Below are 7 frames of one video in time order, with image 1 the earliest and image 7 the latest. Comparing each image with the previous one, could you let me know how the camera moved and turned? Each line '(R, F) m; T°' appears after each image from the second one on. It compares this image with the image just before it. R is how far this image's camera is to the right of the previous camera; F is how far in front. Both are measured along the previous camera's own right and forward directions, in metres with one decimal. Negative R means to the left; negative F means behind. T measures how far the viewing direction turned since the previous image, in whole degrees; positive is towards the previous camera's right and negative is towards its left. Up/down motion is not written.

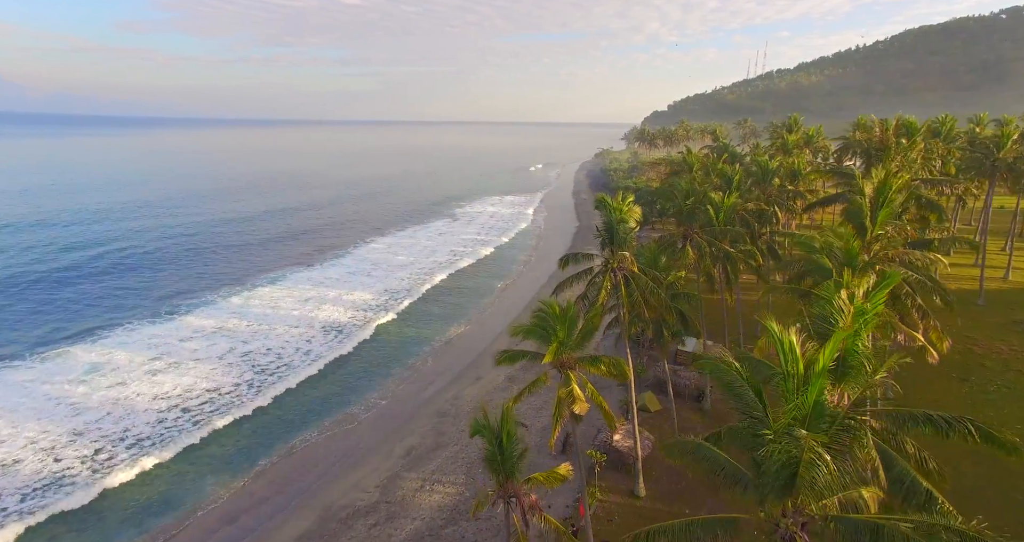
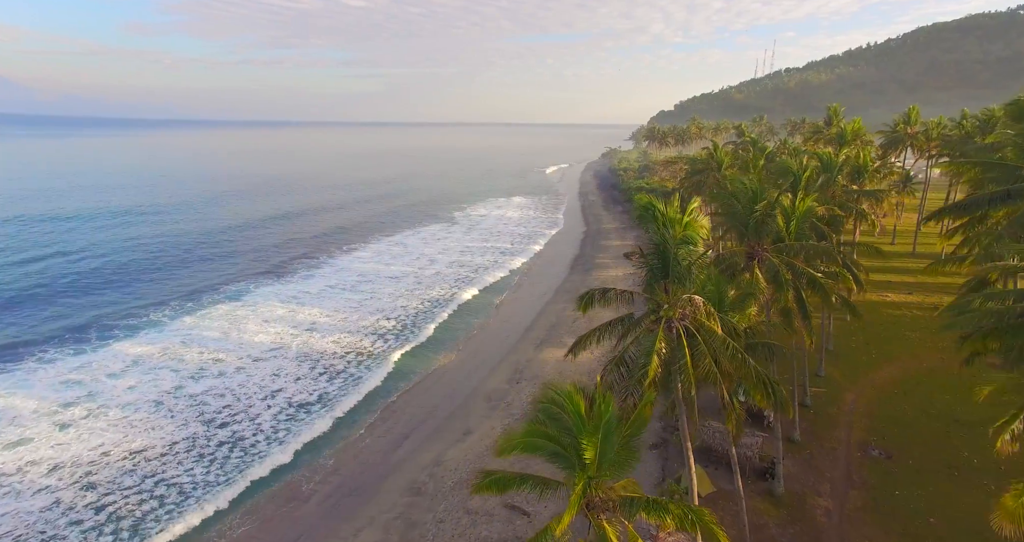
(+0.2, +5.6) m; 0°
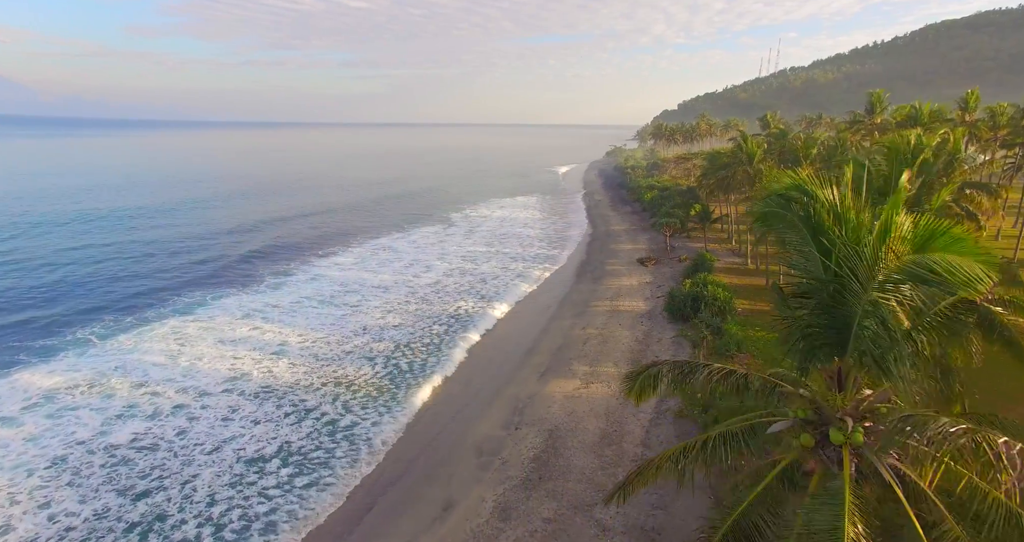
(+0.2, +5.1) m; 0°
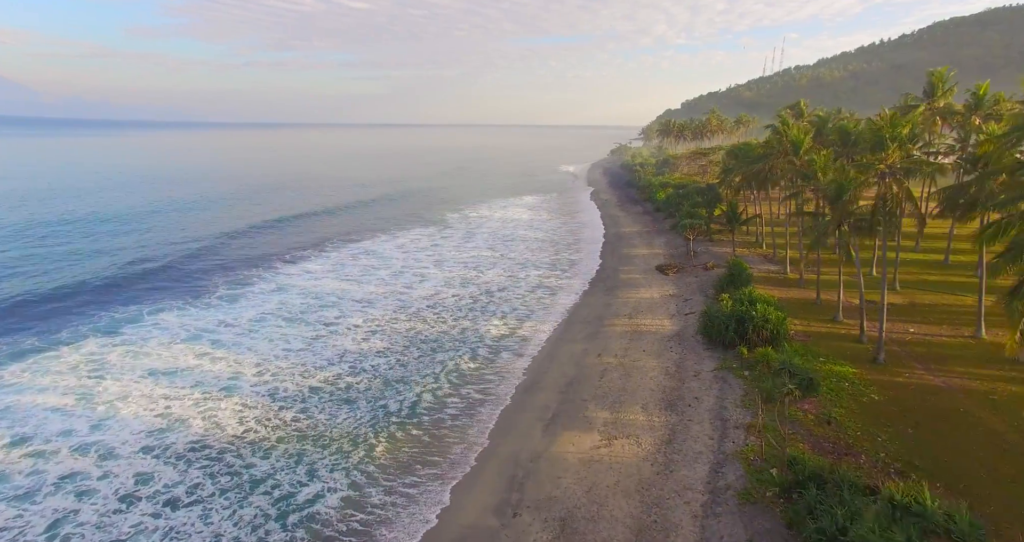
(+0.1, +5.5) m; 0°
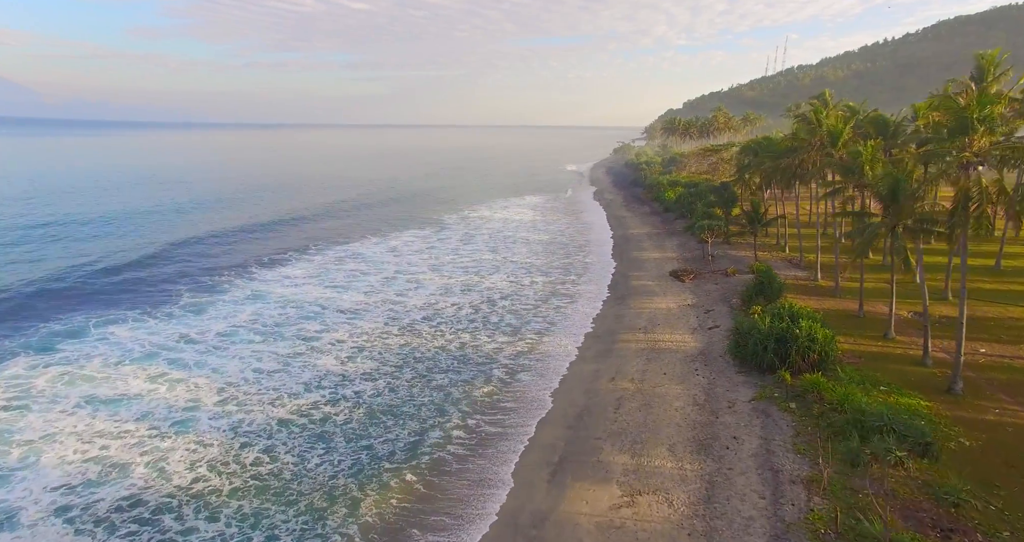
(+0.1, +3.4) m; 0°
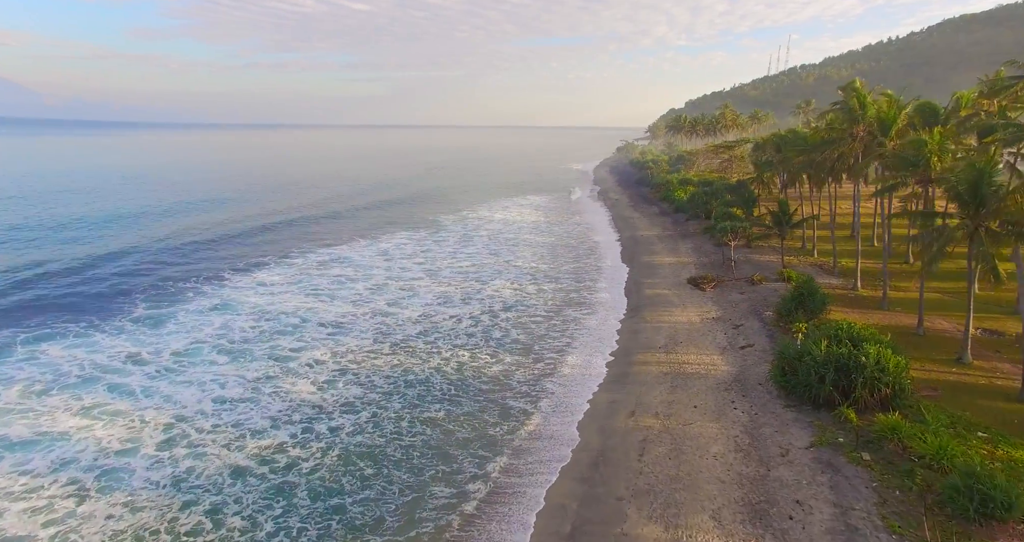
(0.0, +3.4) m; 0°
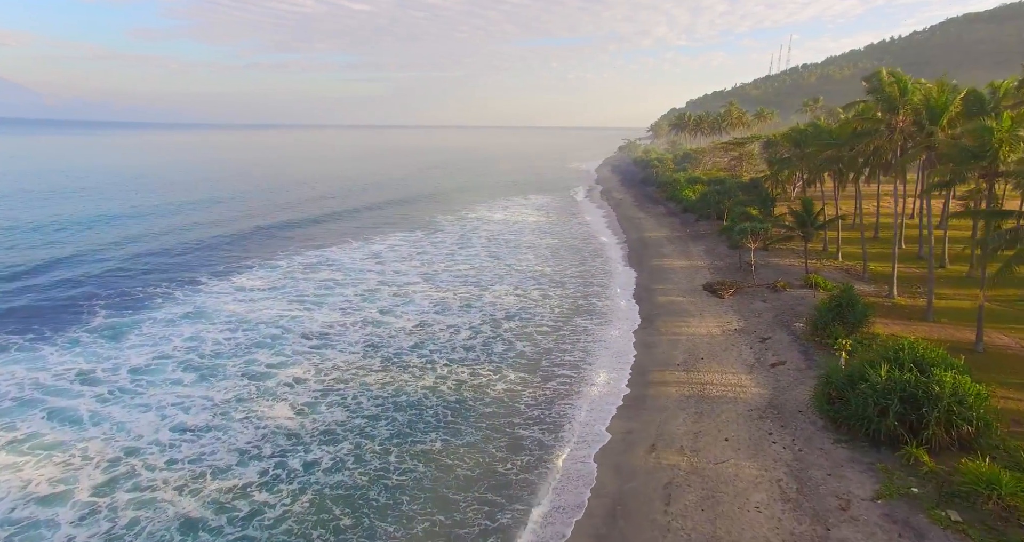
(0.0, +2.5) m; 0°
